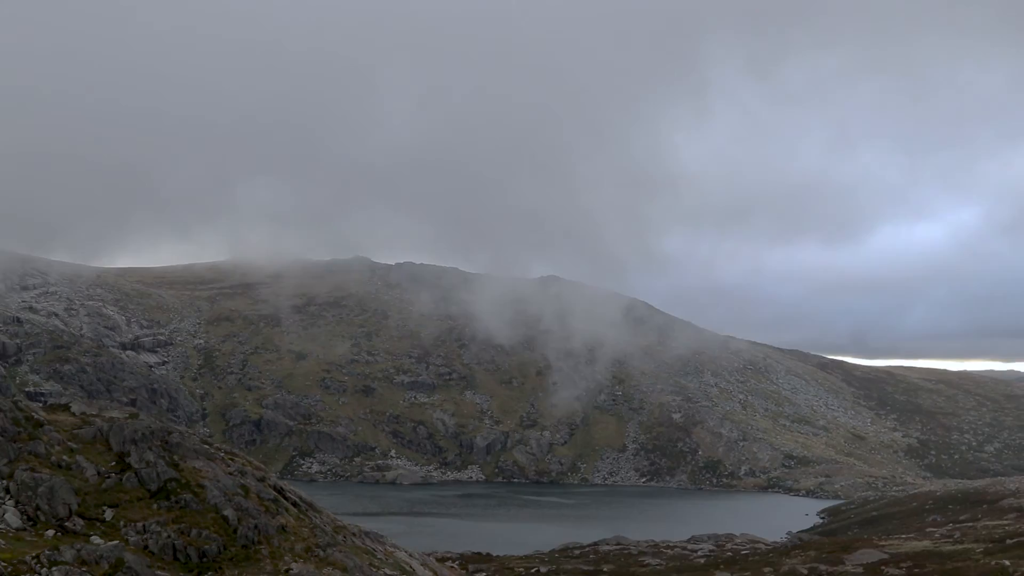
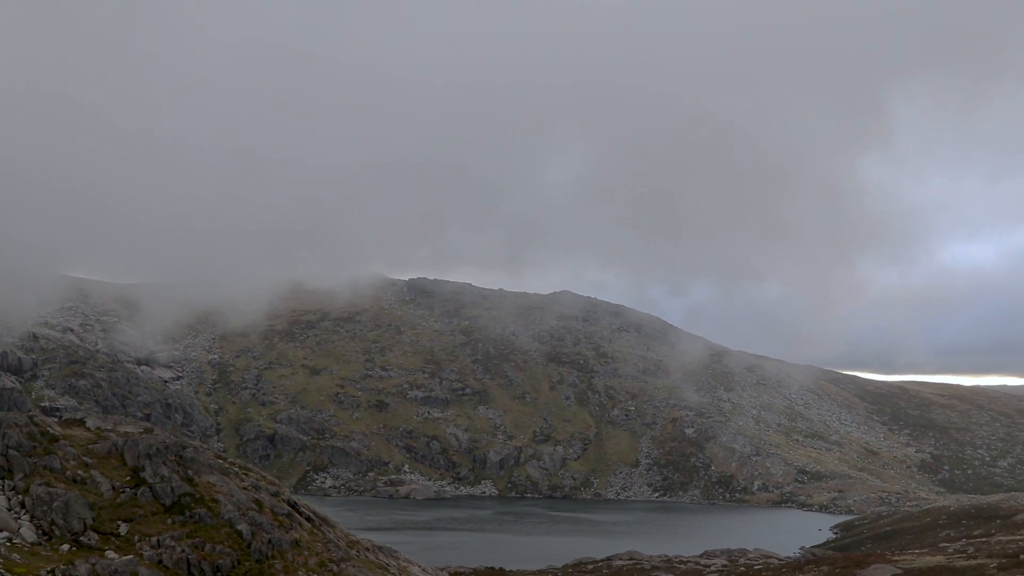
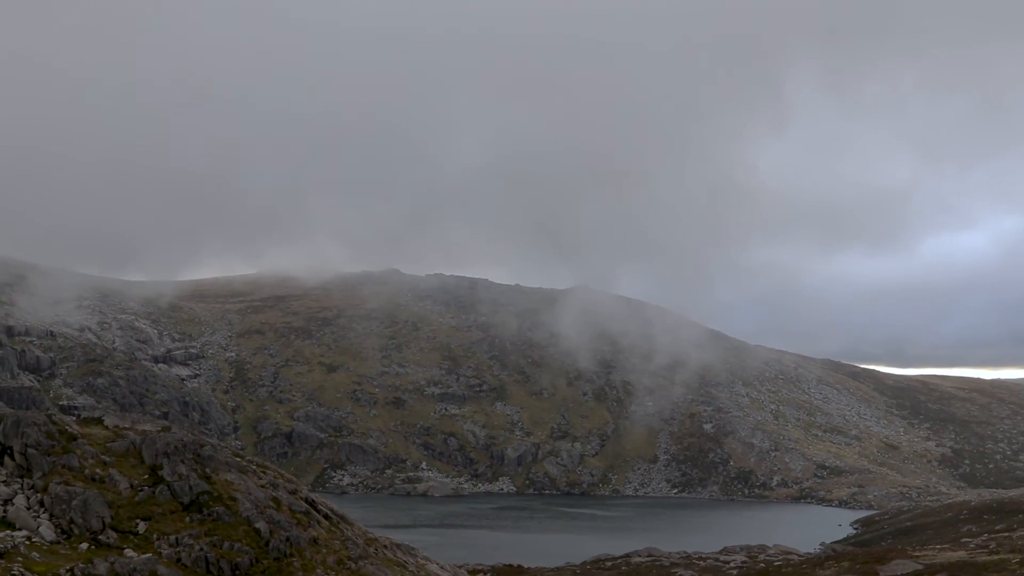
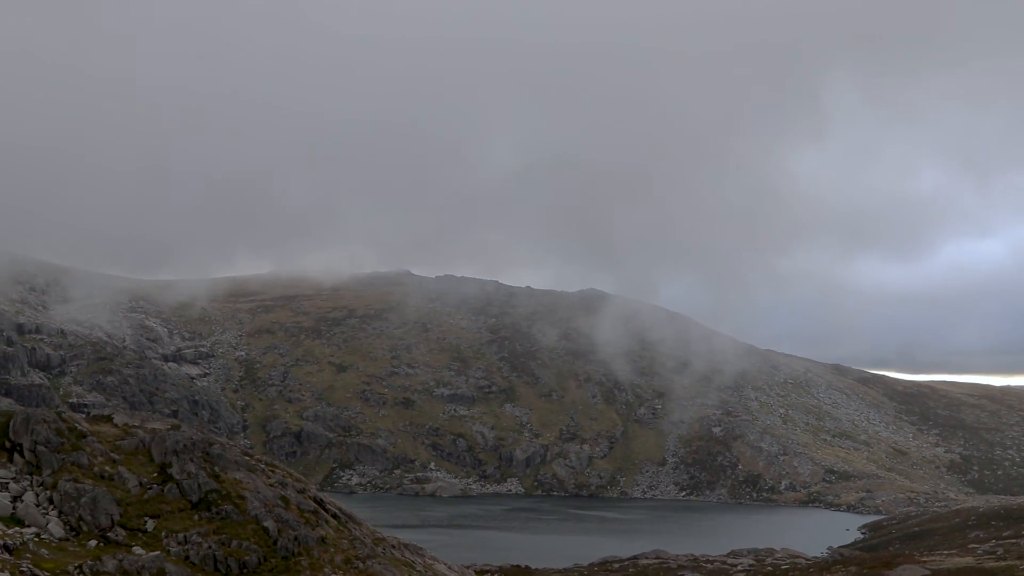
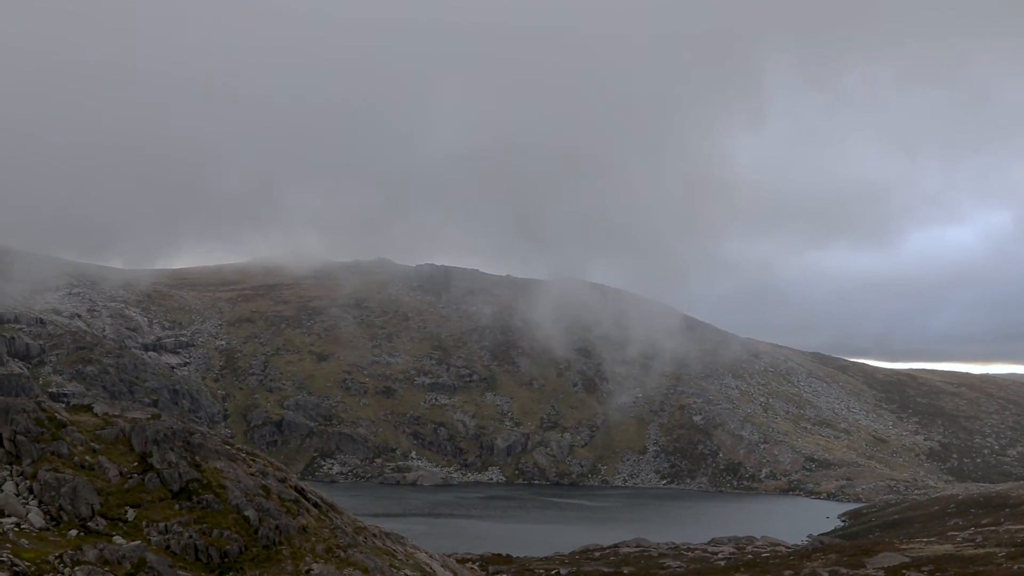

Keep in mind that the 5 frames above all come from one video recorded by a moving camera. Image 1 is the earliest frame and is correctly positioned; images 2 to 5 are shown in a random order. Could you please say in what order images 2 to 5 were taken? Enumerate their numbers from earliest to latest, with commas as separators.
5, 3, 4, 2
